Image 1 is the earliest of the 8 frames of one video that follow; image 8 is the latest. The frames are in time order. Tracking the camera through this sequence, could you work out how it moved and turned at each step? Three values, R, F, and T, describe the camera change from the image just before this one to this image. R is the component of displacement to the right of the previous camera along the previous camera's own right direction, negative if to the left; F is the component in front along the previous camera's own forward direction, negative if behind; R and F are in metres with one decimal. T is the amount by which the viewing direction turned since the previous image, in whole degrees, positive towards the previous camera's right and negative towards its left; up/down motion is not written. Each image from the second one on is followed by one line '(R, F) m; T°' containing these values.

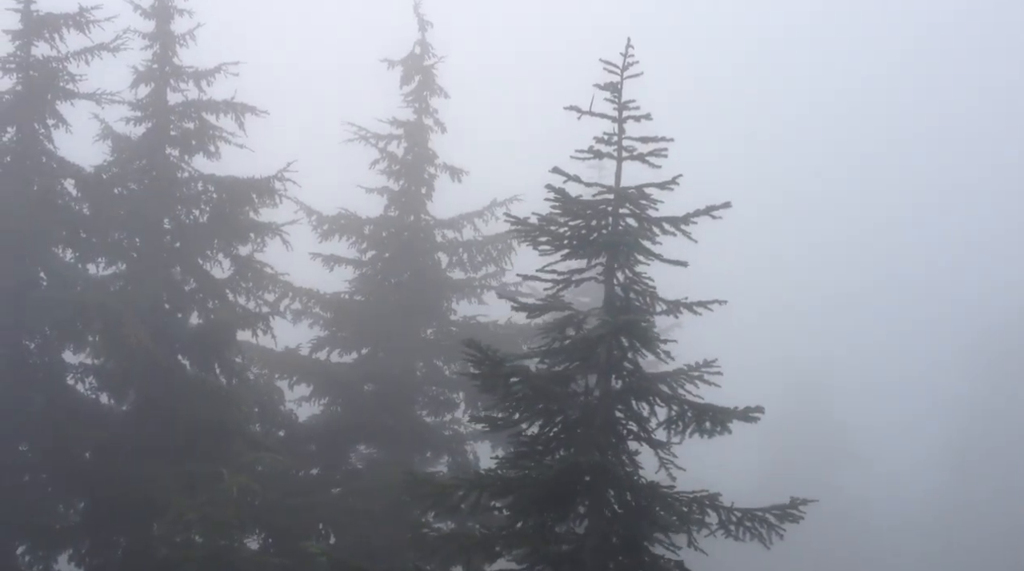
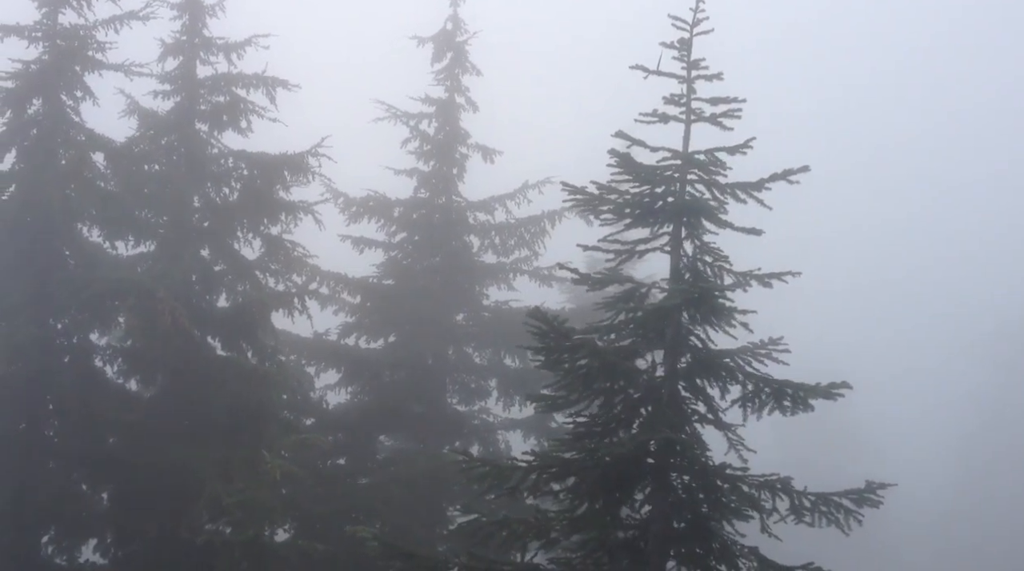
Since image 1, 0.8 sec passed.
(-0.5, +0.8) m; 0°
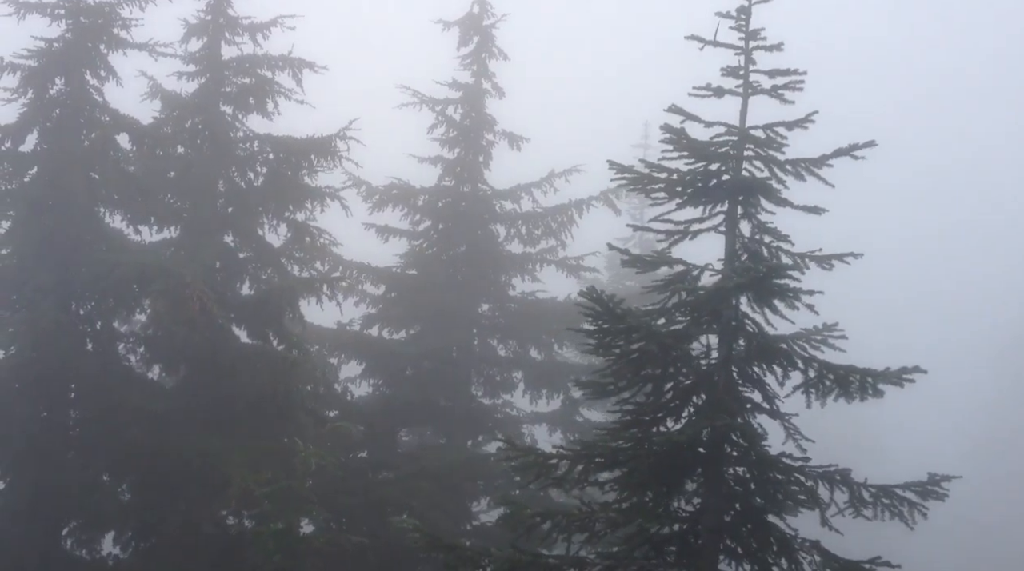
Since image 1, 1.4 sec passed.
(-0.4, +0.6) m; 0°
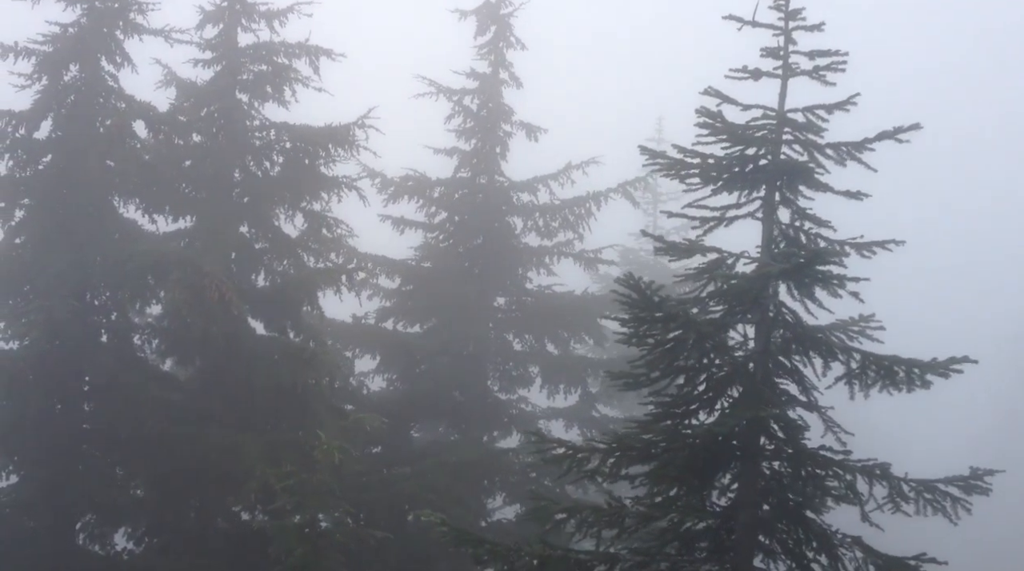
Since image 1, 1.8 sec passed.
(-0.2, +0.4) m; 0°
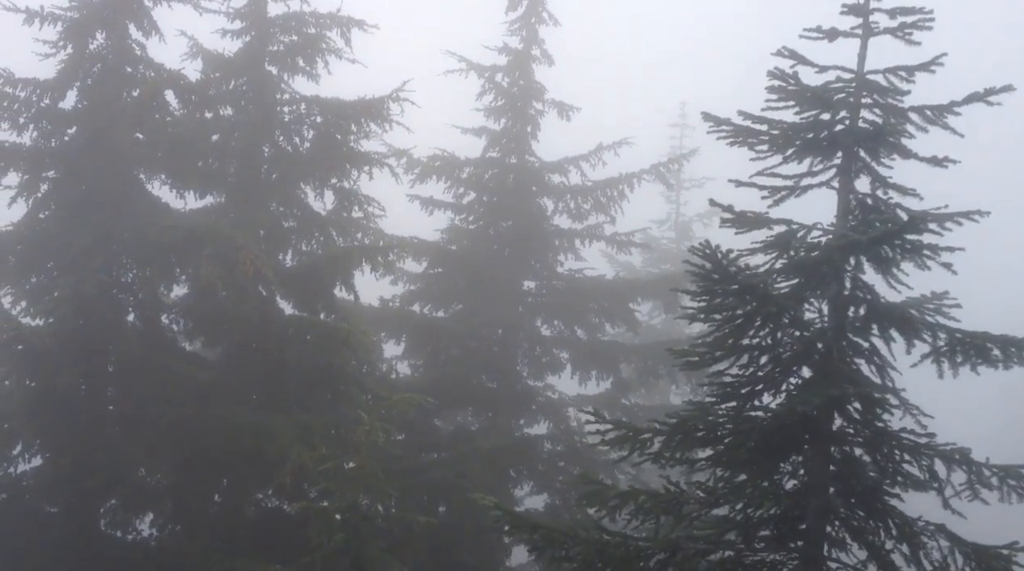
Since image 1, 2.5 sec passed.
(-0.5, +0.7) m; 0°
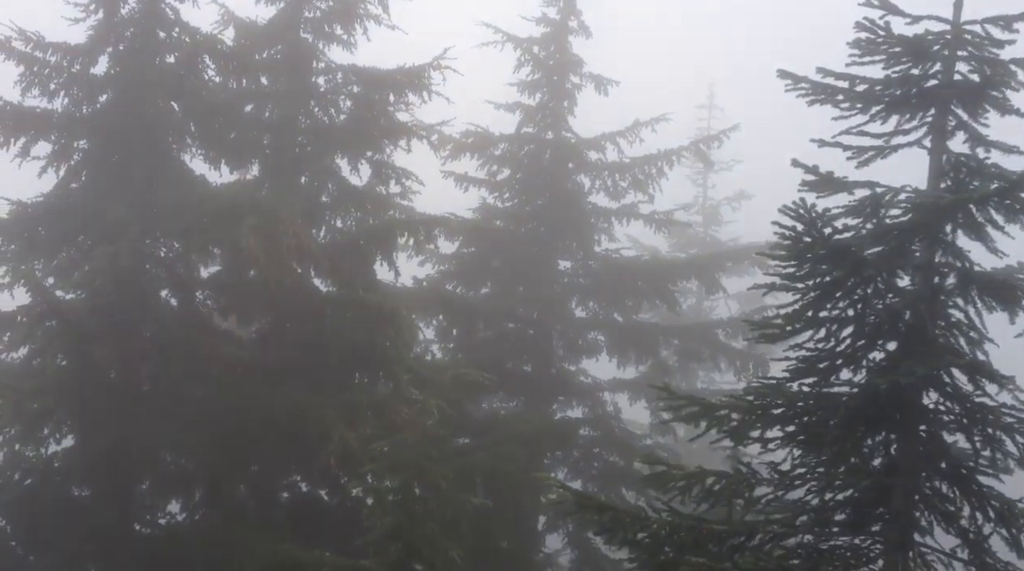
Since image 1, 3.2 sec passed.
(-0.5, +0.7) m; 0°
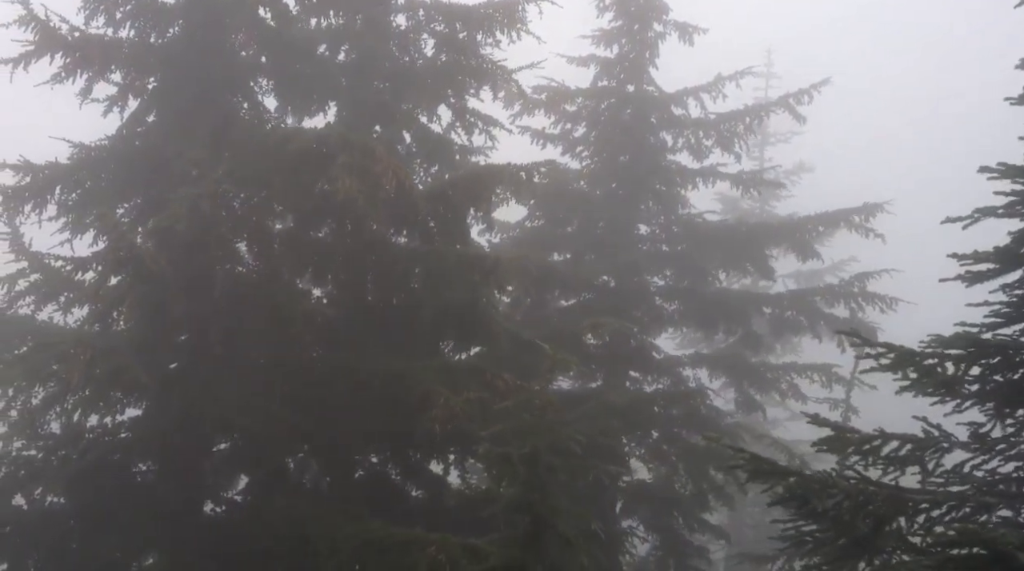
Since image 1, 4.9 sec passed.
(-1.1, +1.7) m; -1°
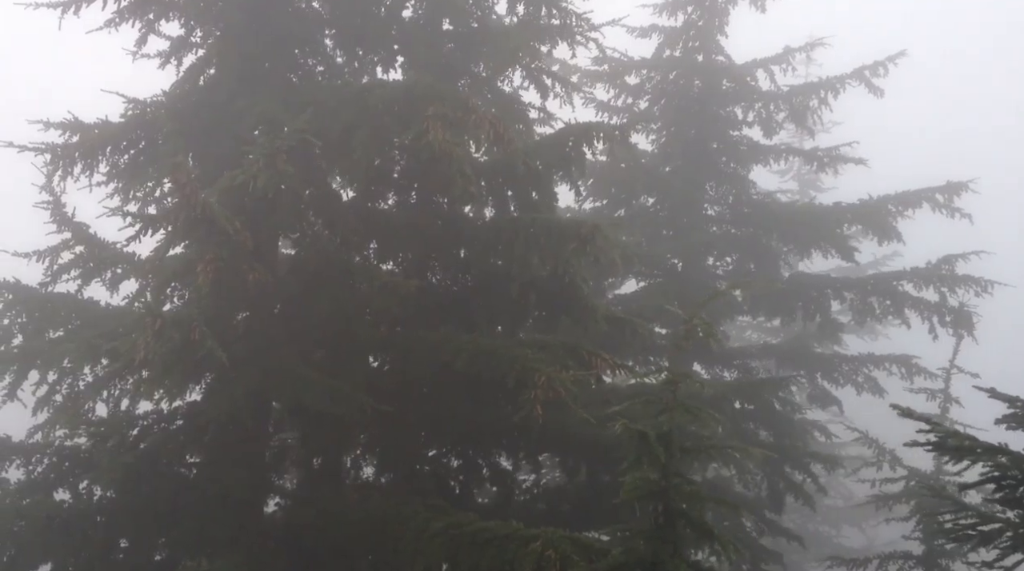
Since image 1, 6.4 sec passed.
(-1.0, +1.5) m; 0°
